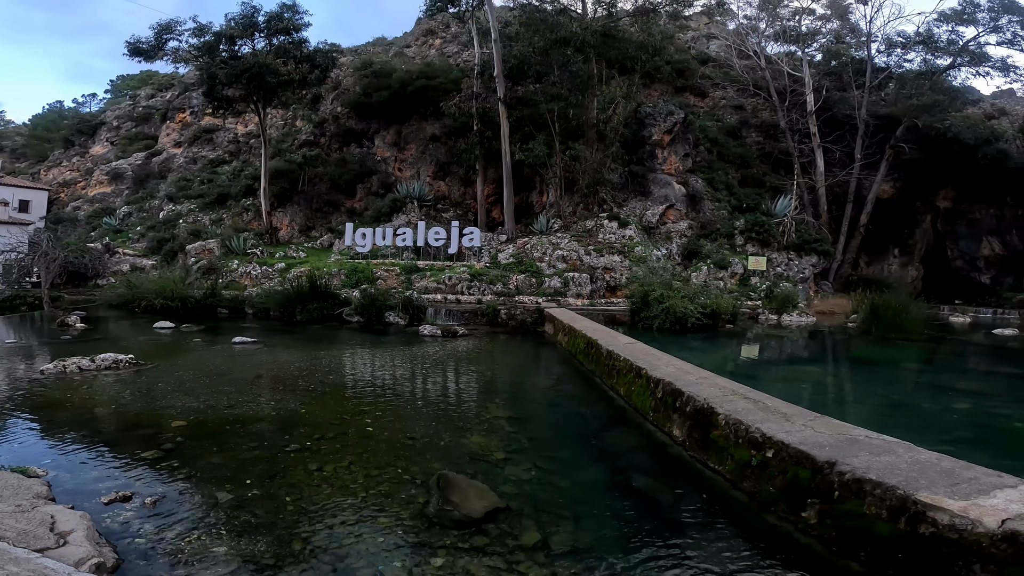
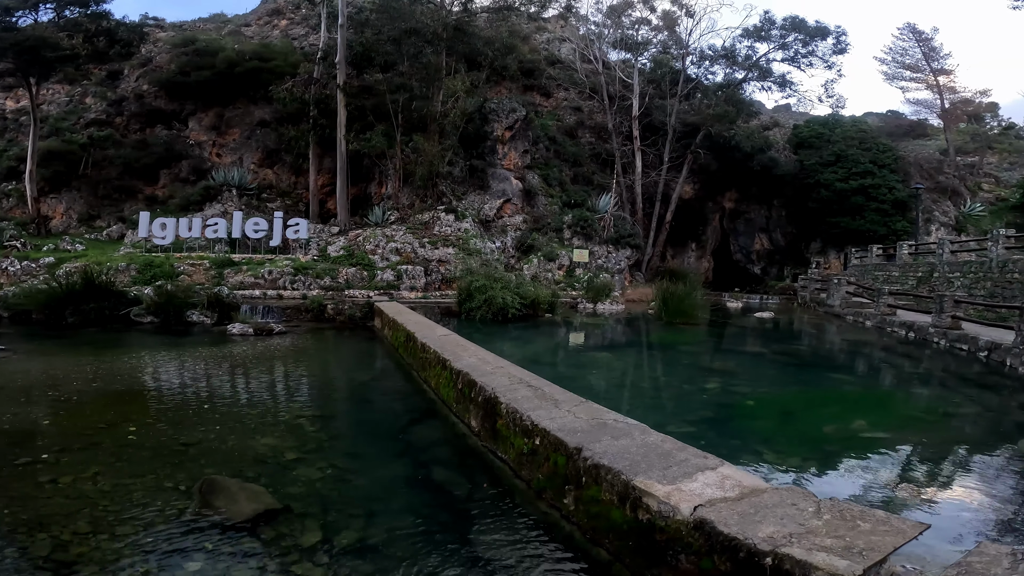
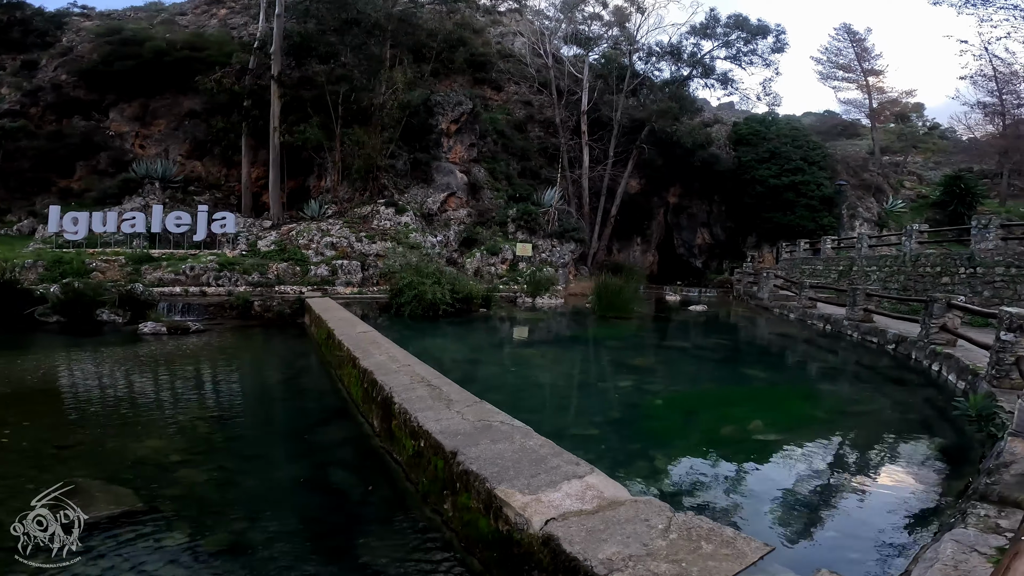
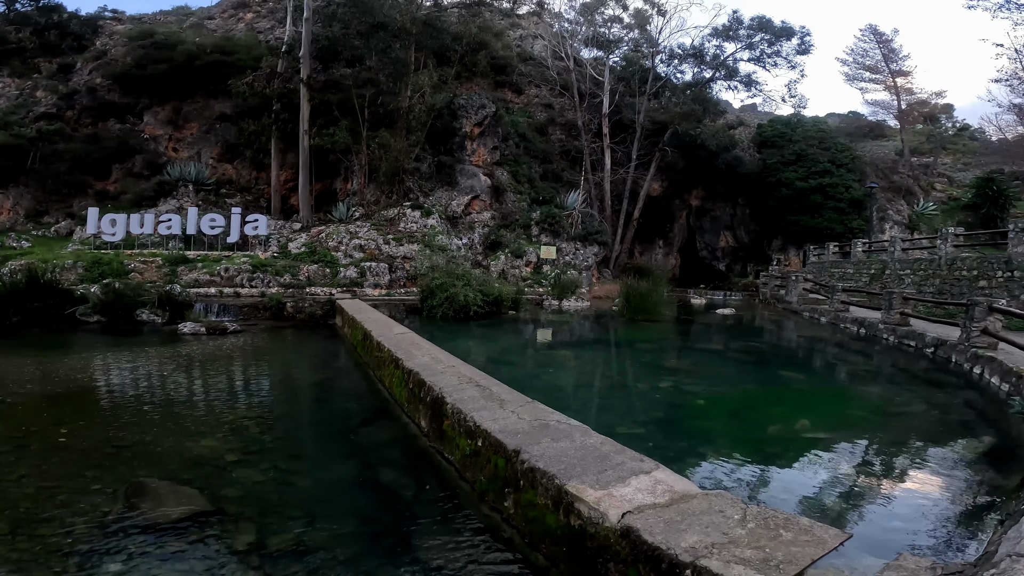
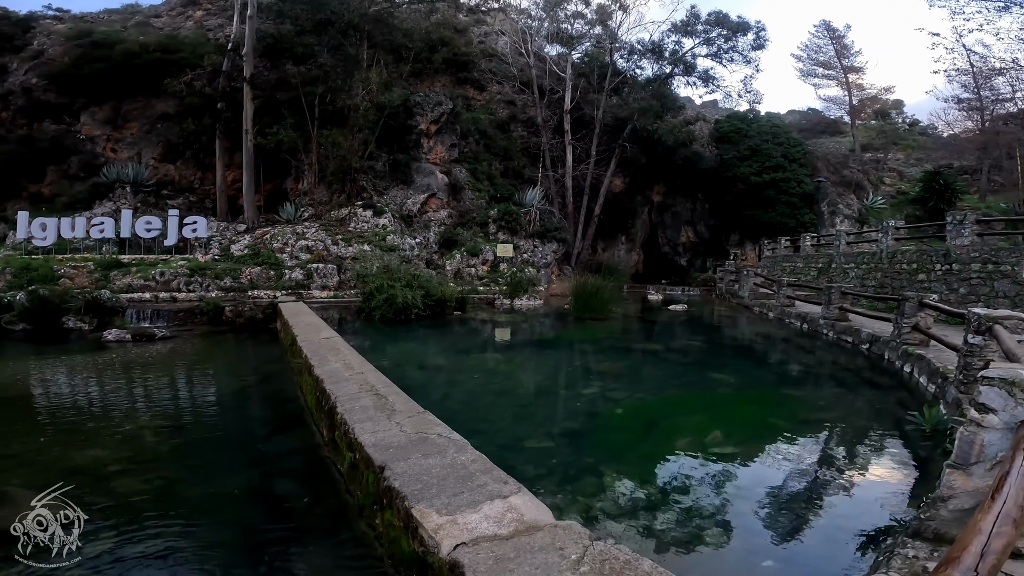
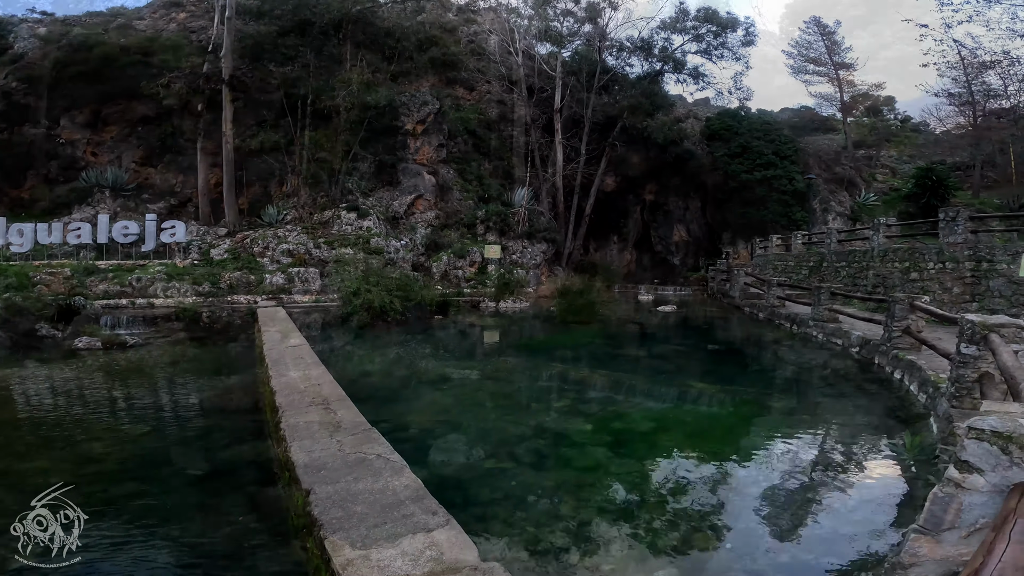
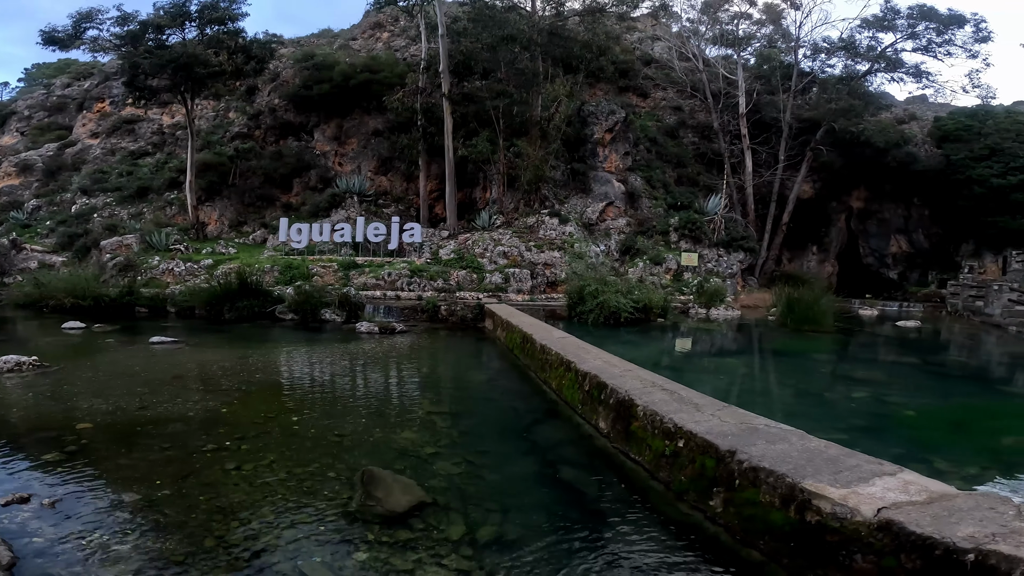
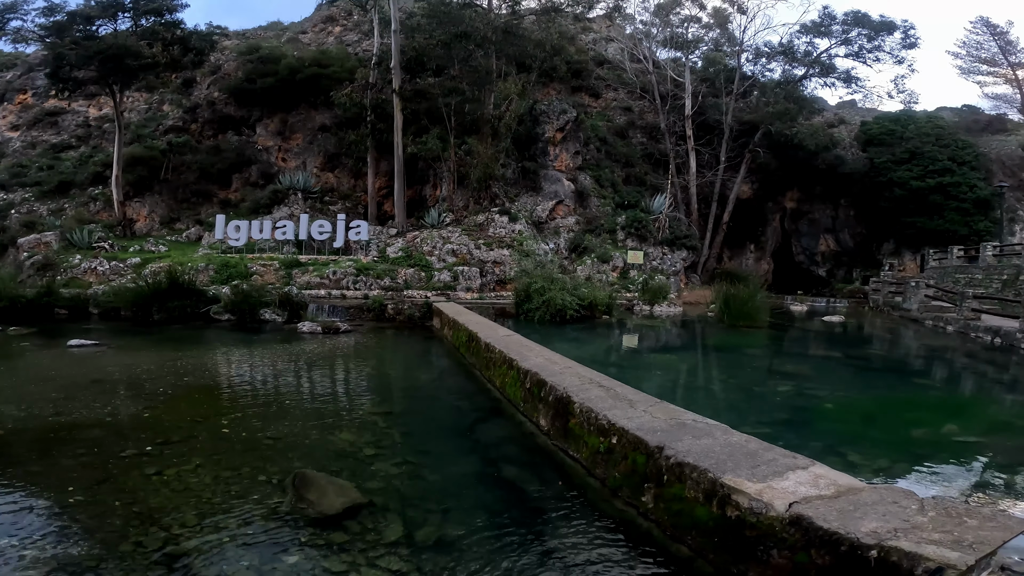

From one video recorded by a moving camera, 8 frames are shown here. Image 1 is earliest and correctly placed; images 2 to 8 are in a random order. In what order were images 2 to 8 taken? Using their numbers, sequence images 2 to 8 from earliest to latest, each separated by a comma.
7, 8, 2, 4, 3, 5, 6
